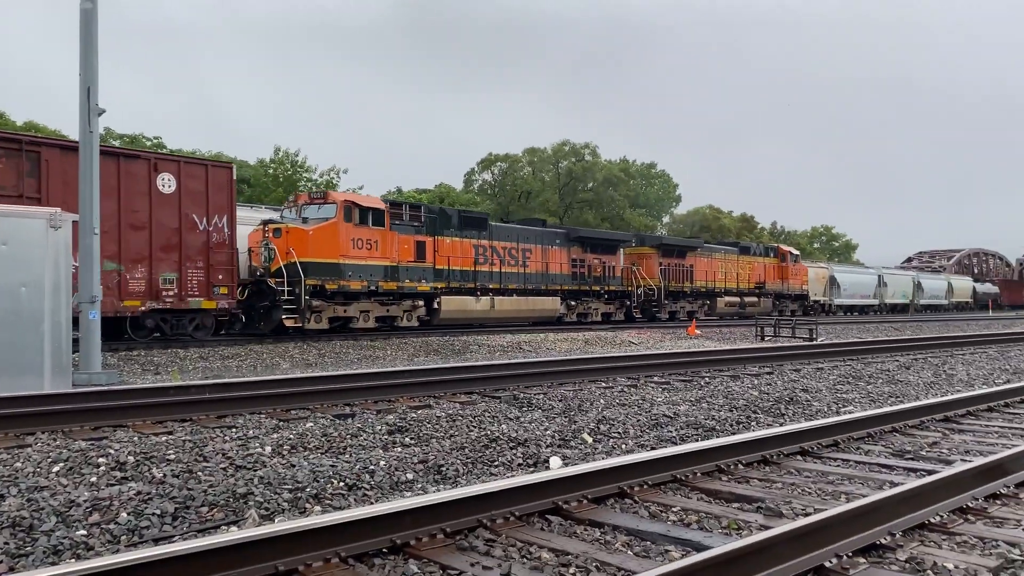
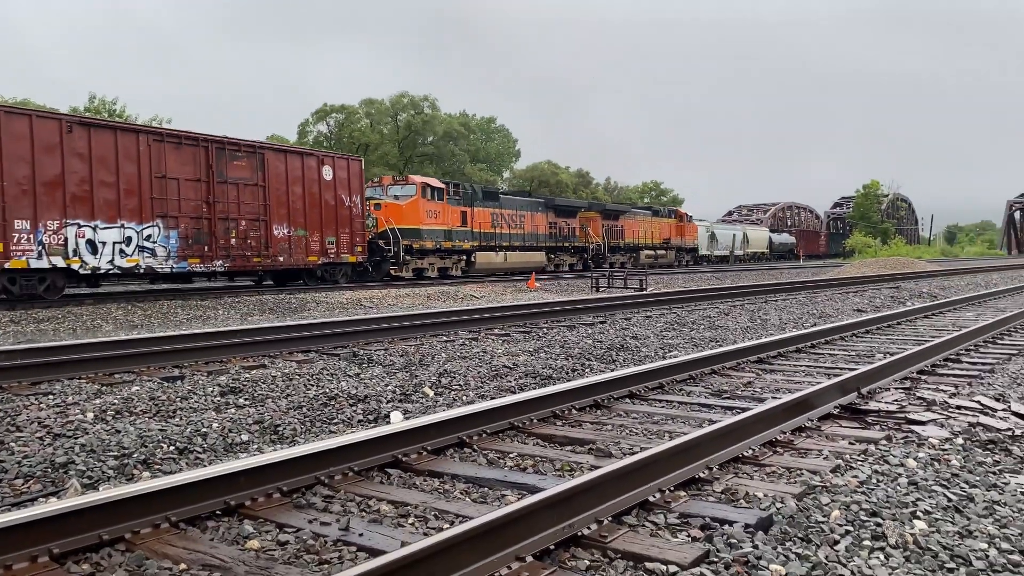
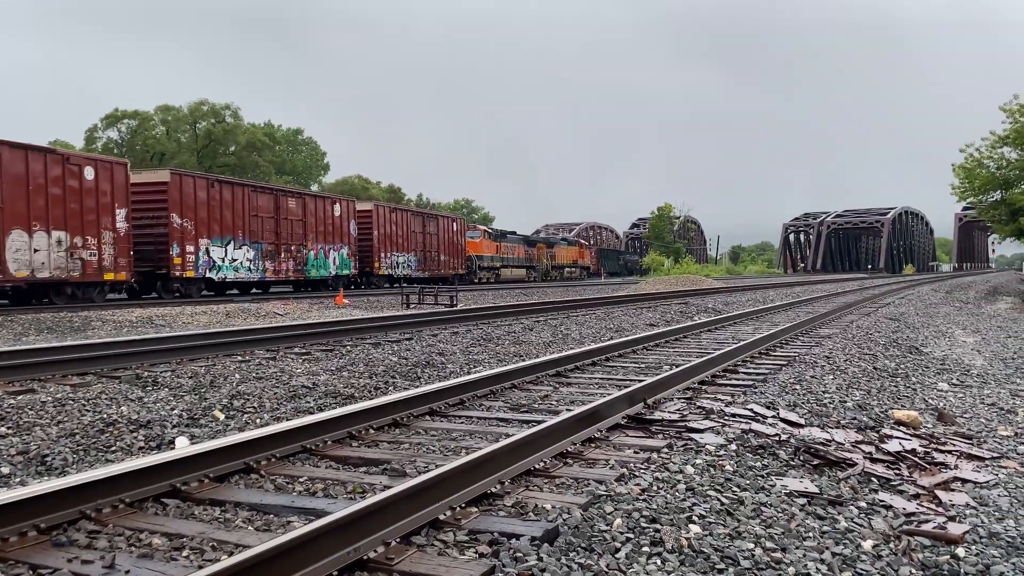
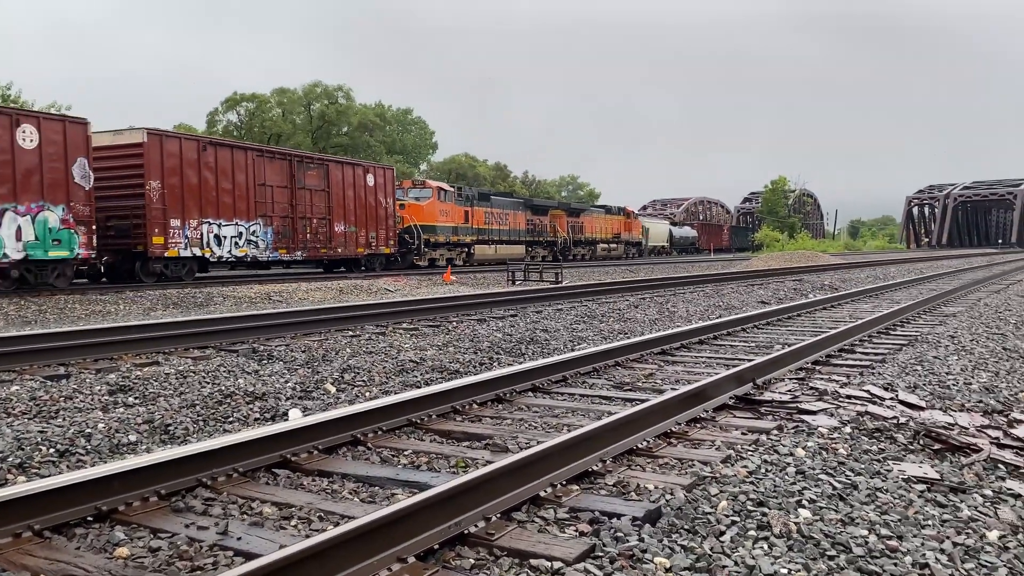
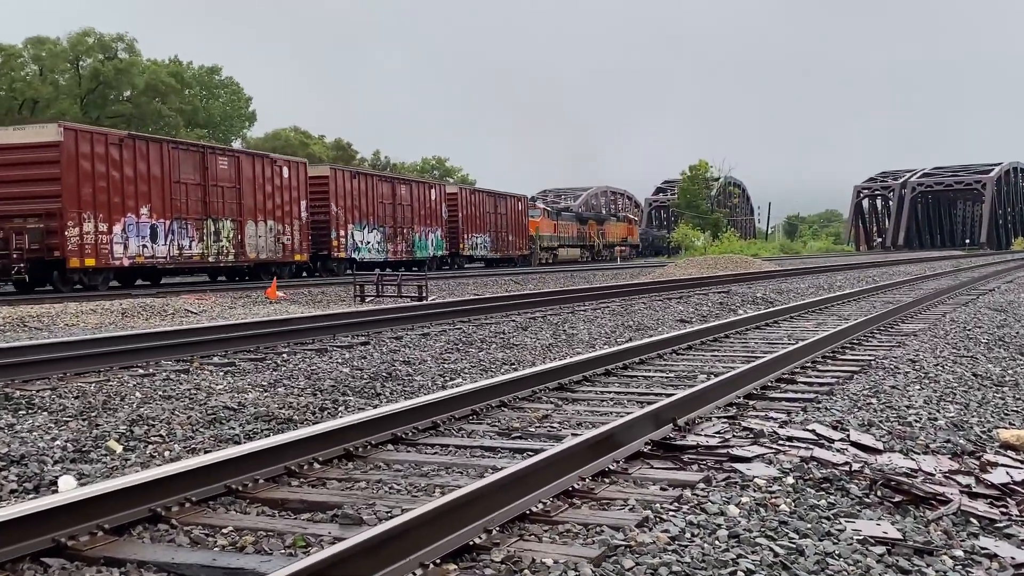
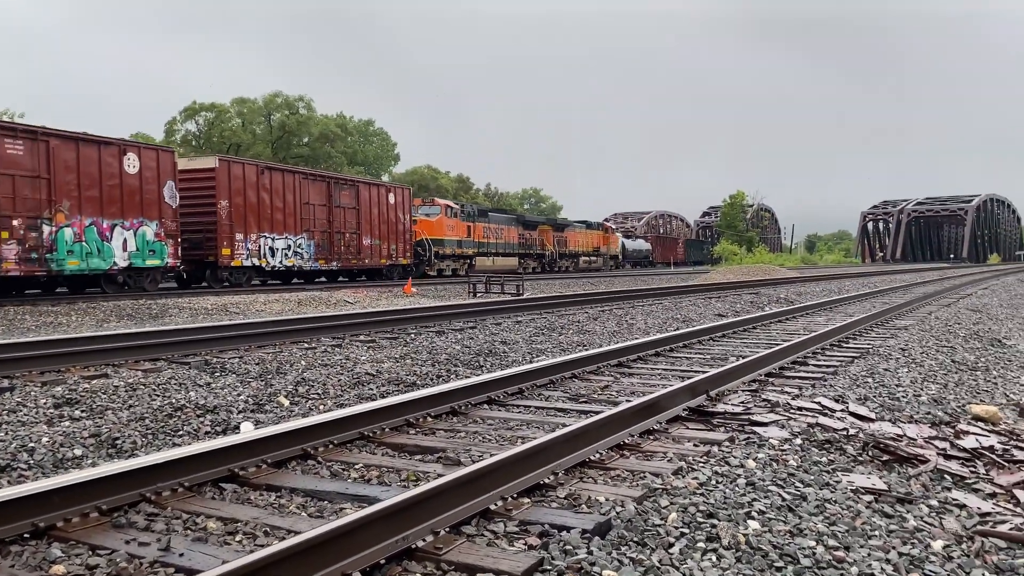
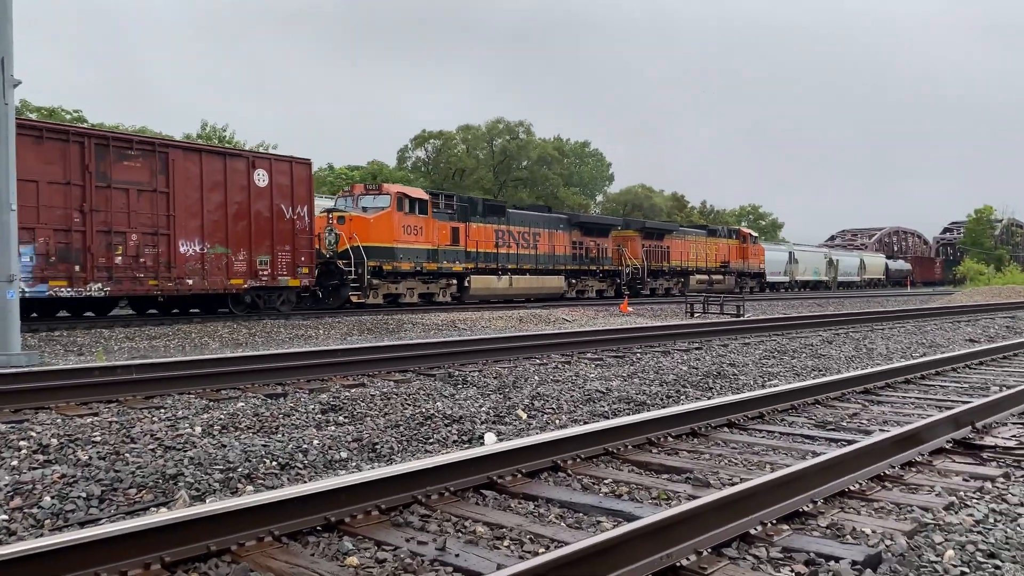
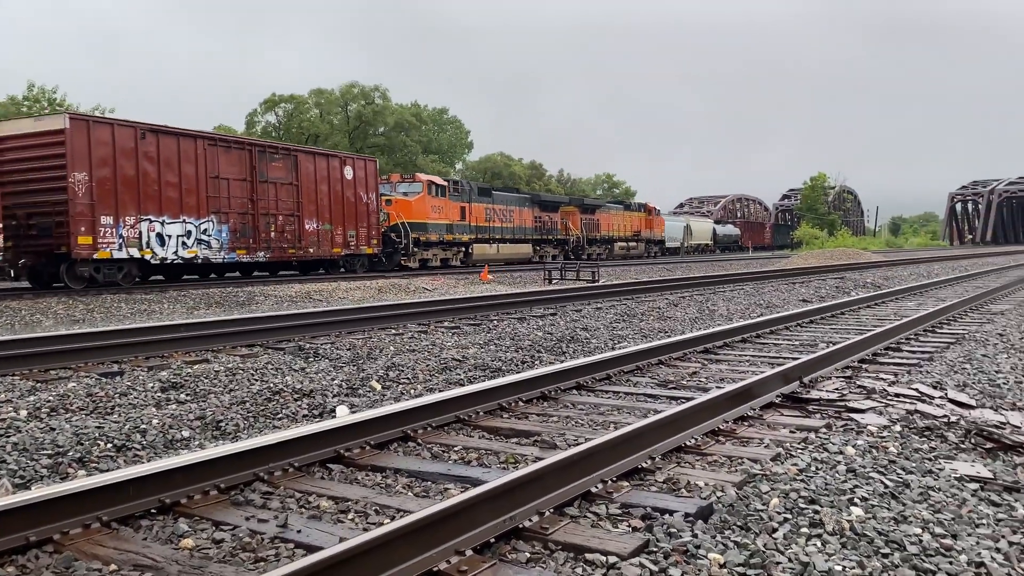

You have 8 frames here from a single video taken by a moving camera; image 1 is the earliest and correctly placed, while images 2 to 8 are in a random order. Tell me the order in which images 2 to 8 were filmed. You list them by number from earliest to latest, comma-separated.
7, 2, 8, 4, 6, 3, 5
